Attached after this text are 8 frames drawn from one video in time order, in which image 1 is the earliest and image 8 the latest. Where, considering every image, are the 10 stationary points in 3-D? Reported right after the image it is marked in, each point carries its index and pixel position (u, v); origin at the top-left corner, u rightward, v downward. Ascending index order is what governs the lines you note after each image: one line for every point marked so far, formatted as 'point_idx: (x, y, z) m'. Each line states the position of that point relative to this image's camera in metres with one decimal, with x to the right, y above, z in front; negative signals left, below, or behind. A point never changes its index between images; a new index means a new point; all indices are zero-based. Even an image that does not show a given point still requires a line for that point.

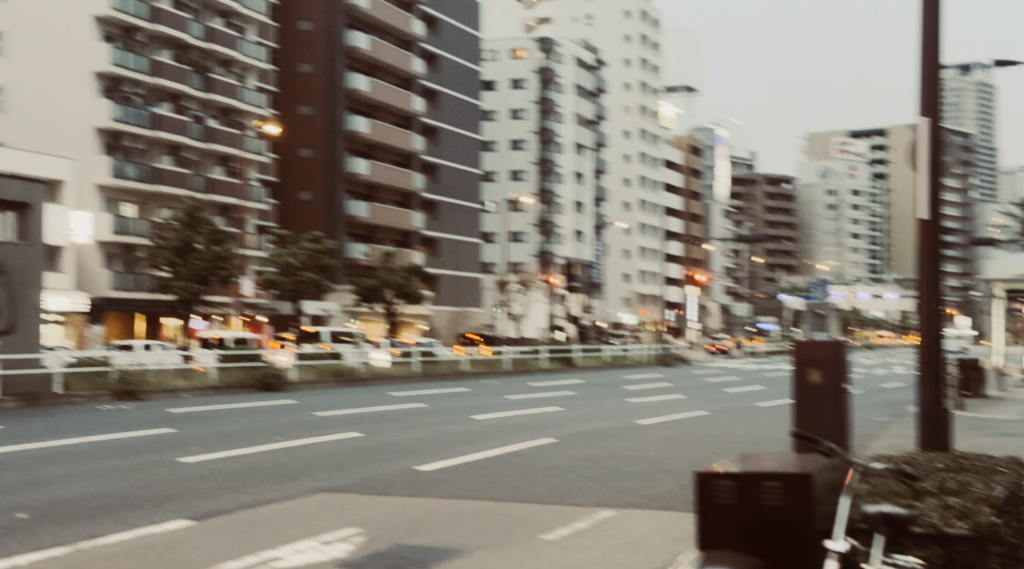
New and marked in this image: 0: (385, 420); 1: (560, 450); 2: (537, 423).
0: (-1.6, -1.7, +18.7) m
1: (+0.5, -1.7, +14.9) m
2: (+0.3, -1.8, +19.5) m
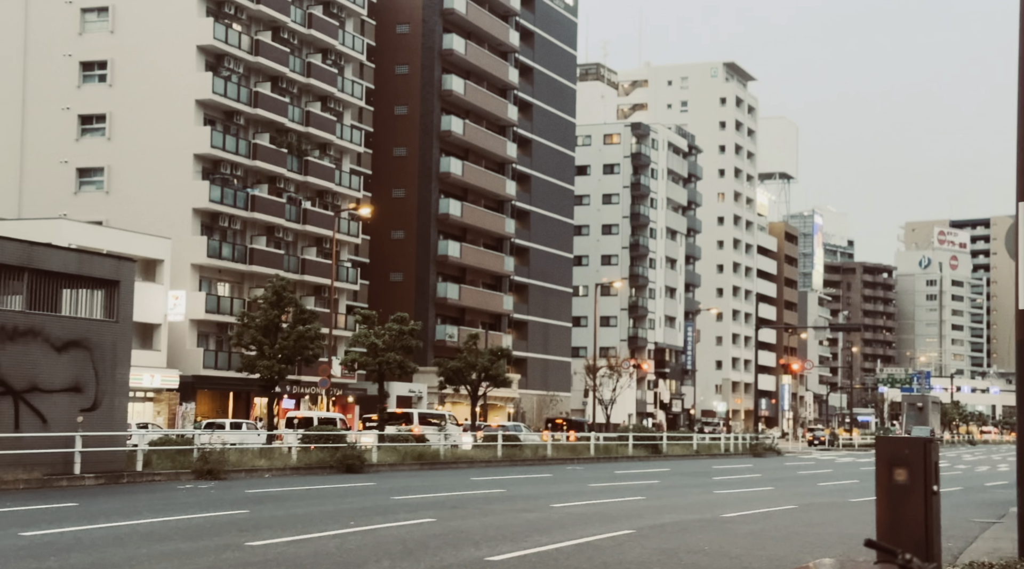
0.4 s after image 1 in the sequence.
0: (-0.6, -2.8, +18.3) m
1: (+1.2, -2.5, +14.4) m
2: (+1.4, -3.0, +19.0) m
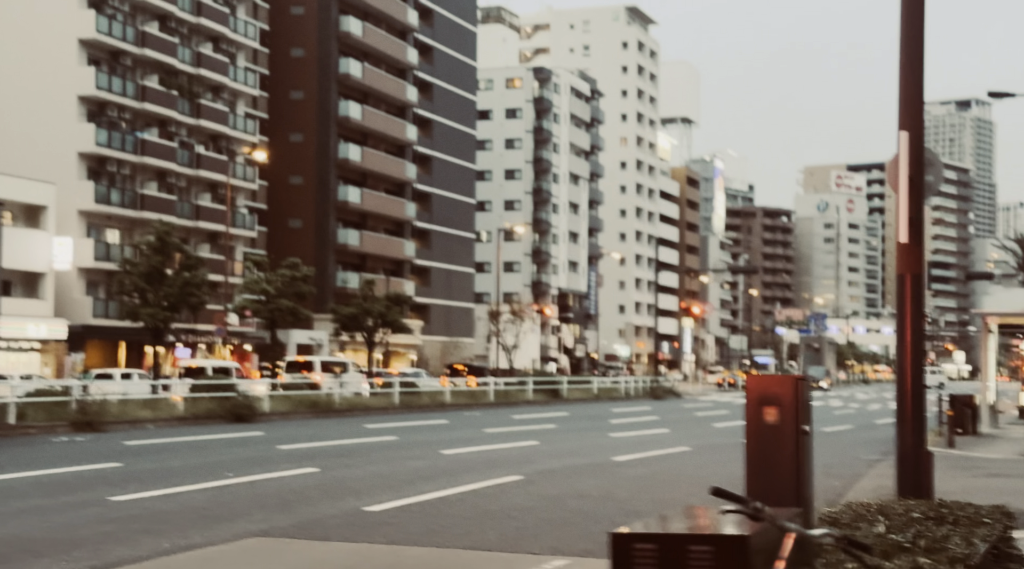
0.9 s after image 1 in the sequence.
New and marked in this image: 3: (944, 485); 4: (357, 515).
0: (-2.0, -2.1, +17.9) m
1: (+0.1, -2.0, +14.1) m
2: (0.0, -2.2, +18.7) m
3: (+4.7, -2.2, +15.9) m
4: (-1.2, -1.8, +11.3) m
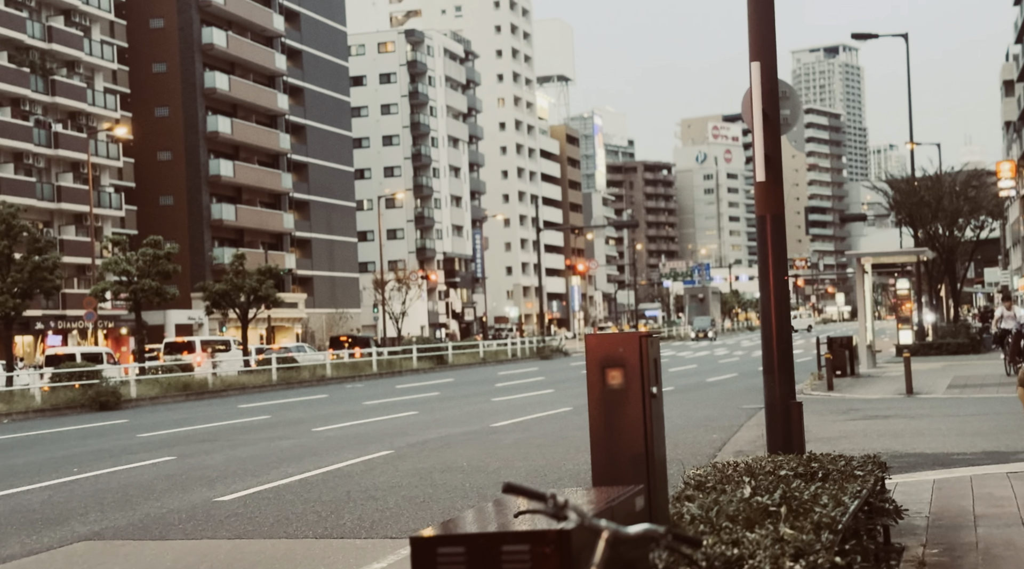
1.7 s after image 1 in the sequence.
0: (-3.5, -1.8, +17.1) m
1: (-1.1, -1.6, +13.4) m
2: (-1.6, -1.8, +18.1) m
3: (+3.3, -1.6, +15.6) m
4: (-2.2, -1.6, +10.5) m
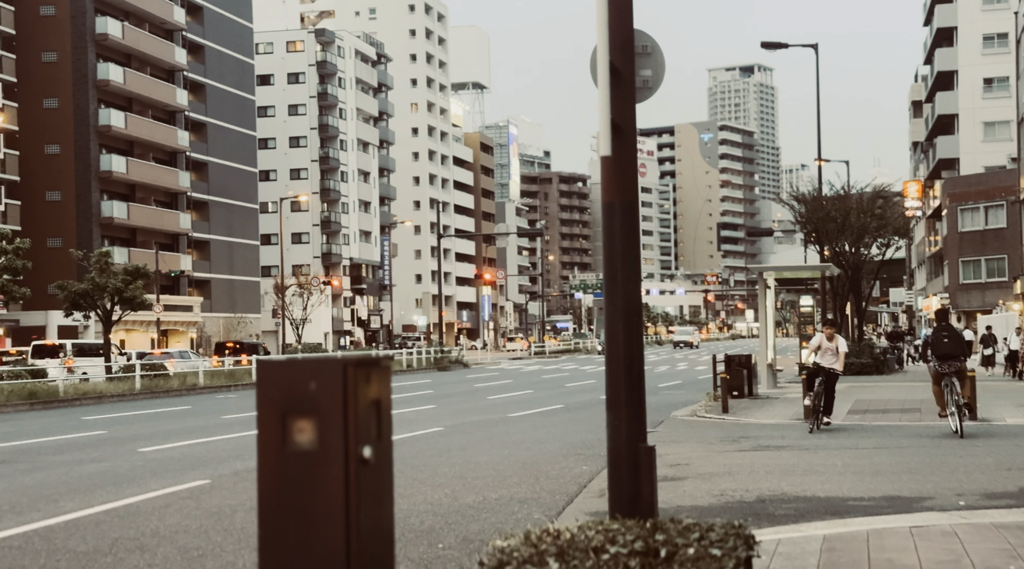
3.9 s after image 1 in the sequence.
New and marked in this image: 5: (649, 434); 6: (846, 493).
0: (-5.0, -1.8, +14.9) m
1: (-2.5, -1.7, +11.3) m
2: (-3.2, -1.8, +15.9) m
3: (+1.8, -1.7, +13.8) m
4: (-3.4, -1.6, +8.4) m
5: (+1.8, -1.9, +18.7) m
6: (+2.6, -1.6, +11.5) m
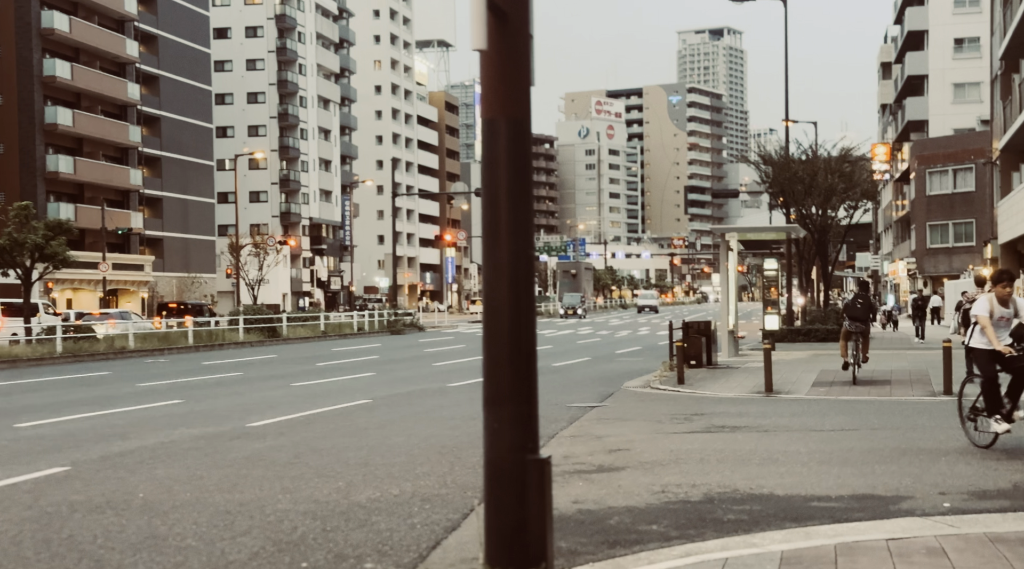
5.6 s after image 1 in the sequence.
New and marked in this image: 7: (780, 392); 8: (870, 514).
0: (-5.8, -1.4, +13.0) m
1: (-3.1, -1.4, +9.5) m
2: (-3.9, -1.4, +14.1) m
3: (+1.1, -1.4, +12.0) m
4: (-4.0, -1.3, +6.5) m
5: (+1.0, -1.5, +17.0) m
6: (+2.0, -1.4, +9.8) m
7: (+3.6, -1.5, +19.9) m
8: (+2.2, -1.4, +9.0) m
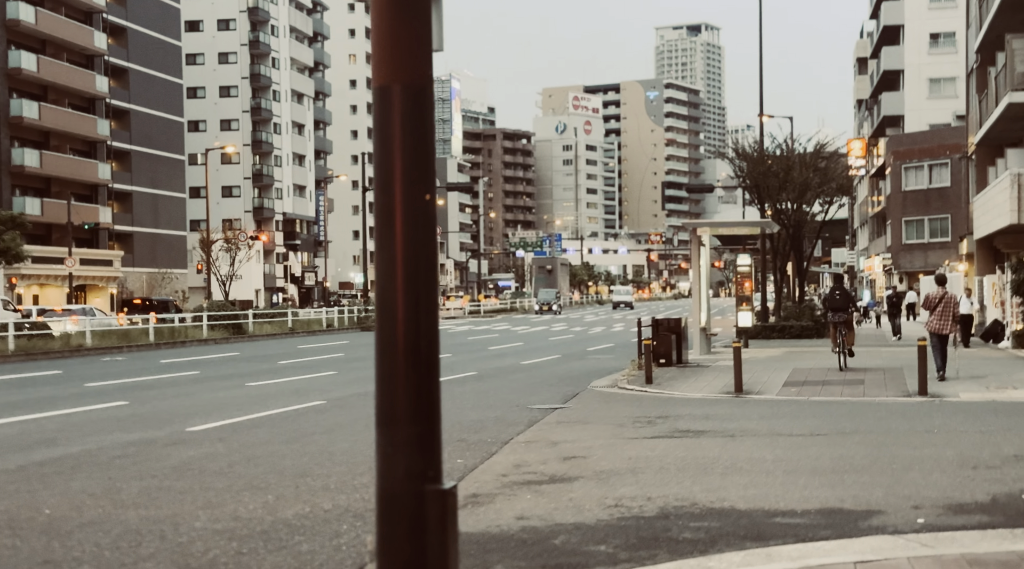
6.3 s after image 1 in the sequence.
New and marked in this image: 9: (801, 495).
0: (-6.2, -1.3, +12.2) m
1: (-3.5, -1.3, +8.7) m
2: (-4.4, -1.4, +13.3) m
3: (+0.7, -1.3, +11.3) m
4: (-4.3, -1.3, +5.7) m
5: (+0.5, -1.4, +16.3) m
6: (+1.6, -1.4, +9.1) m
7: (+3.1, -1.4, +19.3) m
8: (+1.8, -1.4, +8.3) m
9: (+1.9, -1.3, +9.4) m
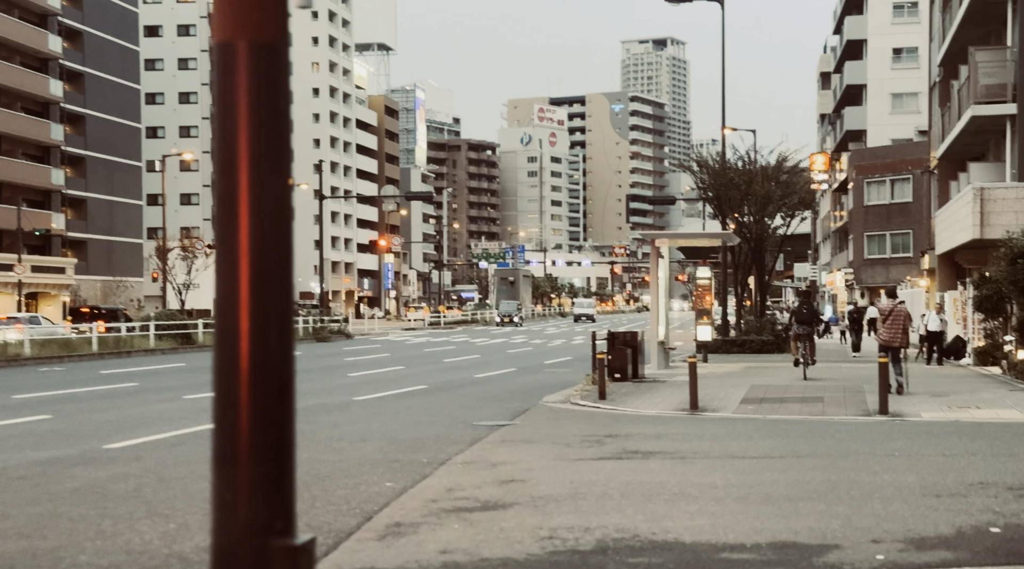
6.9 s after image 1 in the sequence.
0: (-6.7, -1.4, +11.2) m
1: (-3.9, -1.4, +7.8) m
2: (-4.9, -1.4, +12.4) m
3: (+0.3, -1.4, +10.5) m
4: (-4.6, -1.3, +4.9) m
5: (-0.1, -1.5, +15.5) m
6: (+1.2, -1.4, +8.3) m
7: (+2.4, -1.6, +18.5) m
8: (+1.4, -1.5, +7.5) m
9: (+1.4, -1.4, +8.7) m
